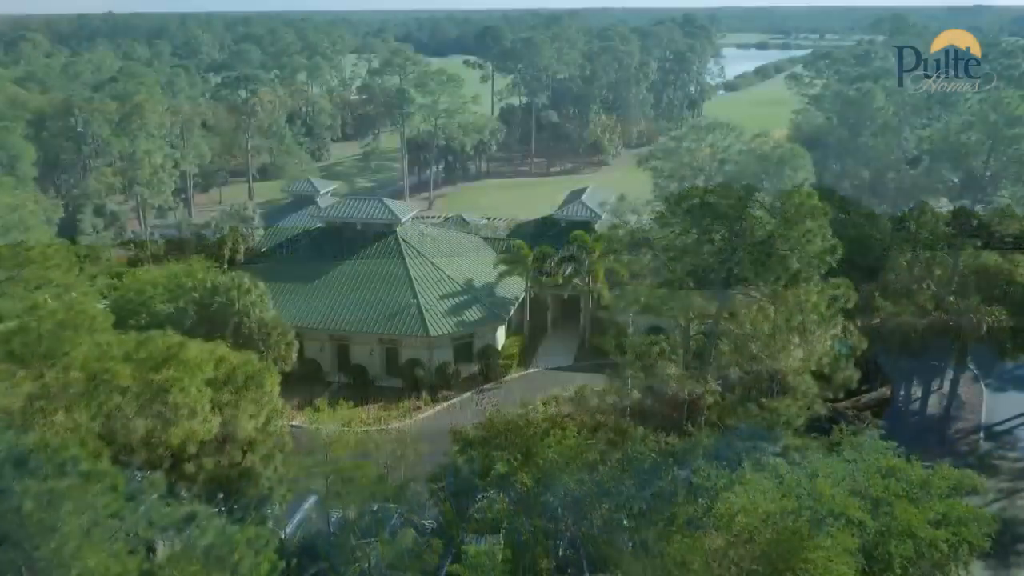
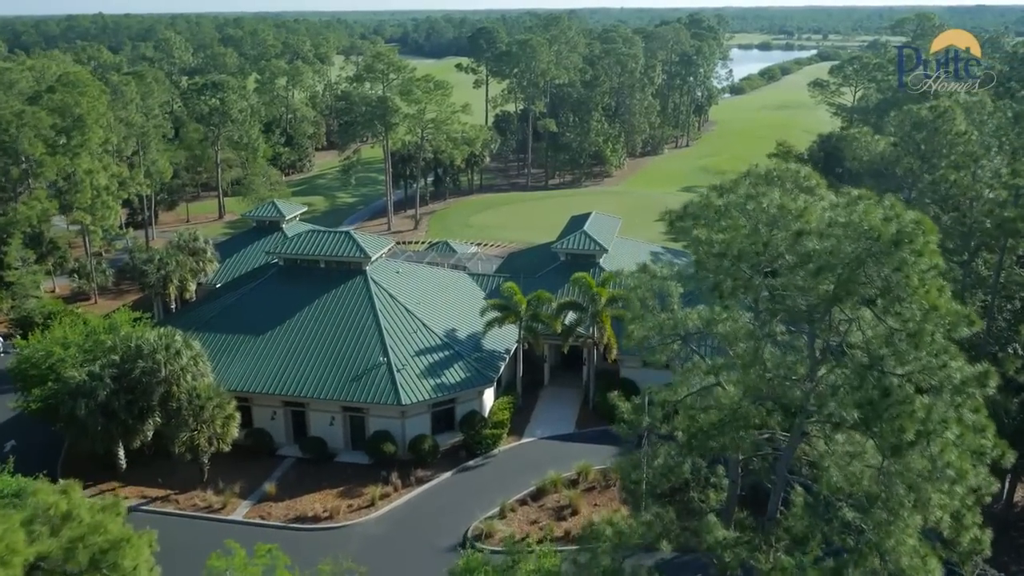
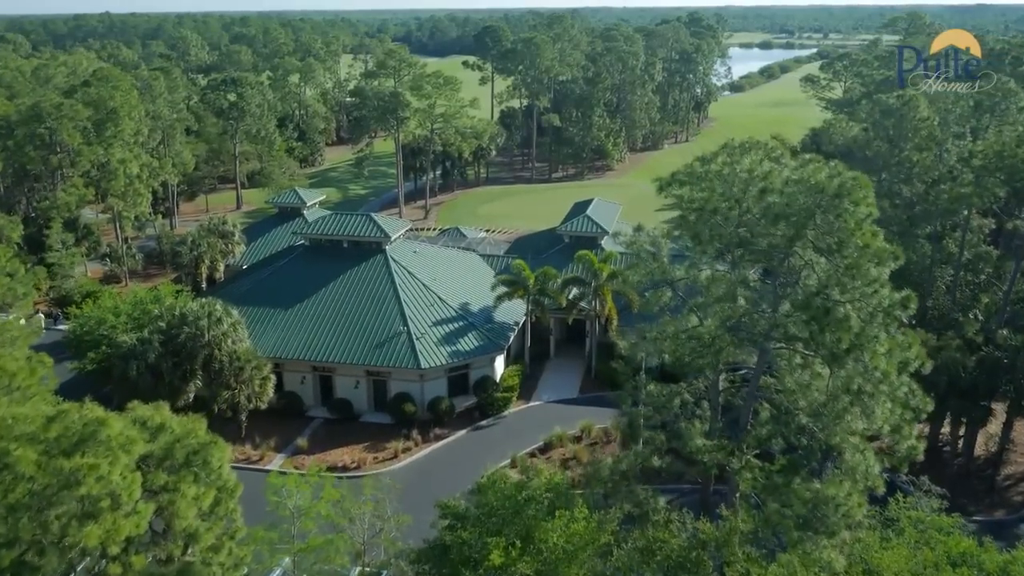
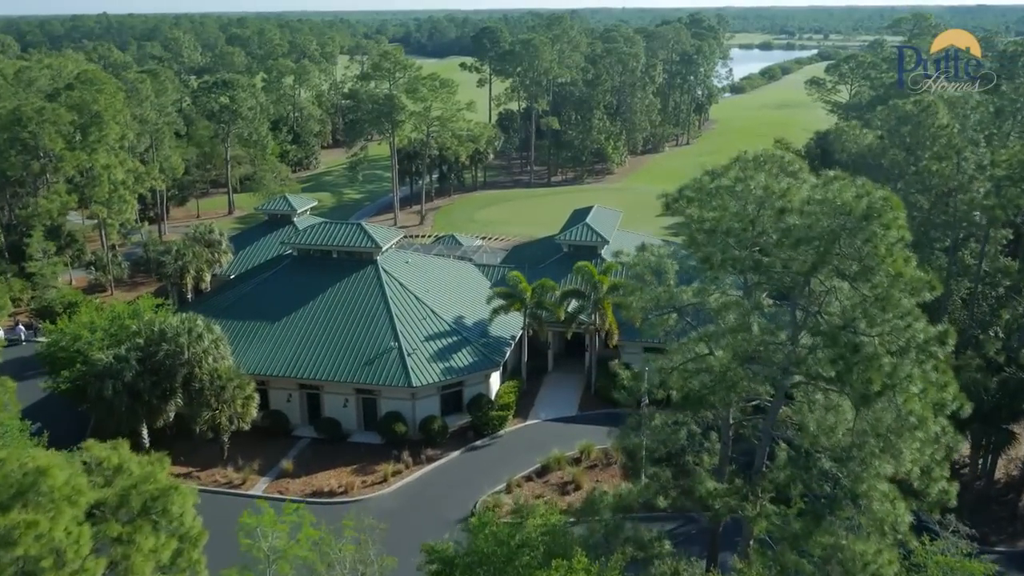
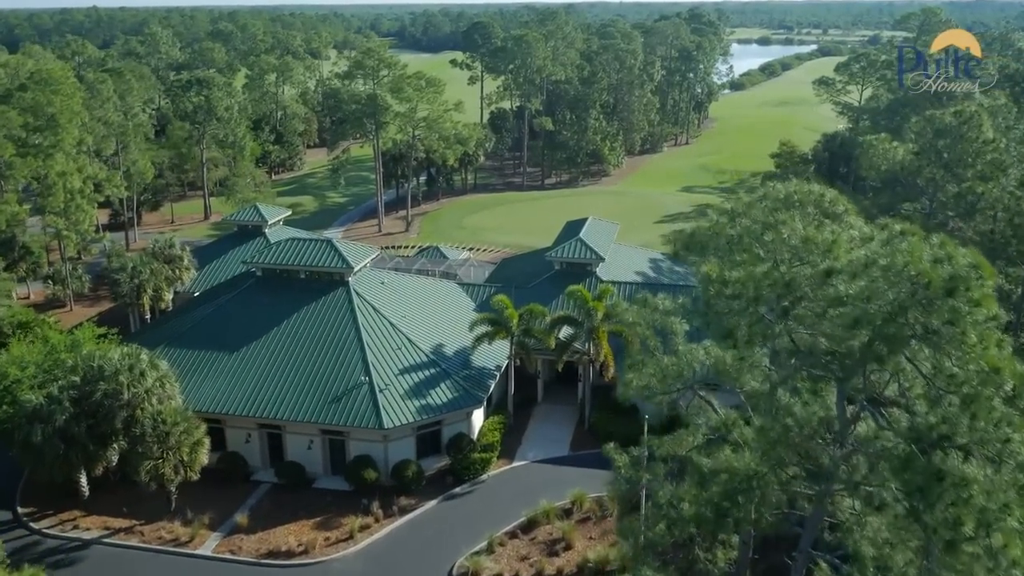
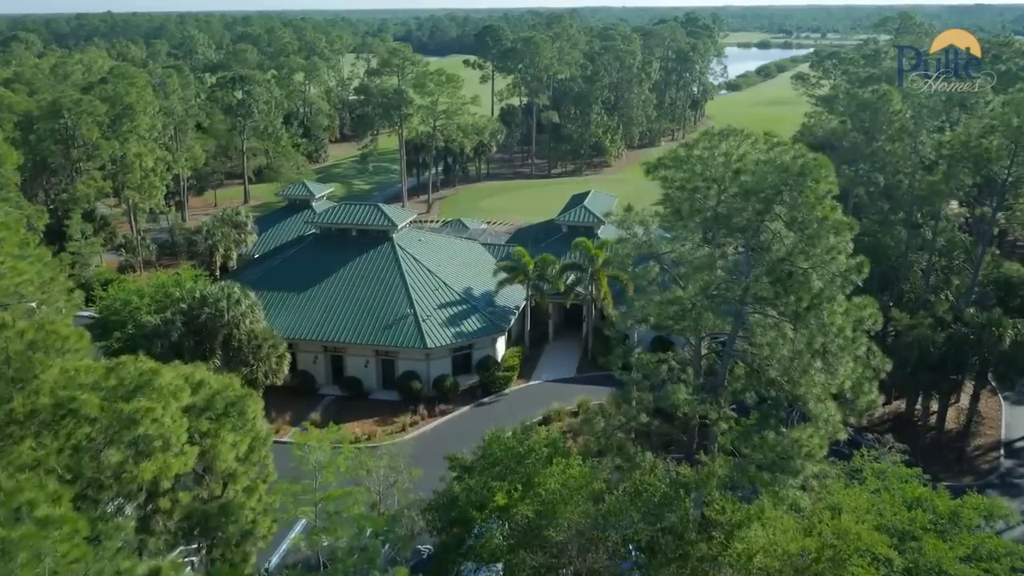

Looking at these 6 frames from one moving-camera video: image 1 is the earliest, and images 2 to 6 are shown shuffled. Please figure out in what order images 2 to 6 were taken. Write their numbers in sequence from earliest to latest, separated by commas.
6, 3, 4, 2, 5
